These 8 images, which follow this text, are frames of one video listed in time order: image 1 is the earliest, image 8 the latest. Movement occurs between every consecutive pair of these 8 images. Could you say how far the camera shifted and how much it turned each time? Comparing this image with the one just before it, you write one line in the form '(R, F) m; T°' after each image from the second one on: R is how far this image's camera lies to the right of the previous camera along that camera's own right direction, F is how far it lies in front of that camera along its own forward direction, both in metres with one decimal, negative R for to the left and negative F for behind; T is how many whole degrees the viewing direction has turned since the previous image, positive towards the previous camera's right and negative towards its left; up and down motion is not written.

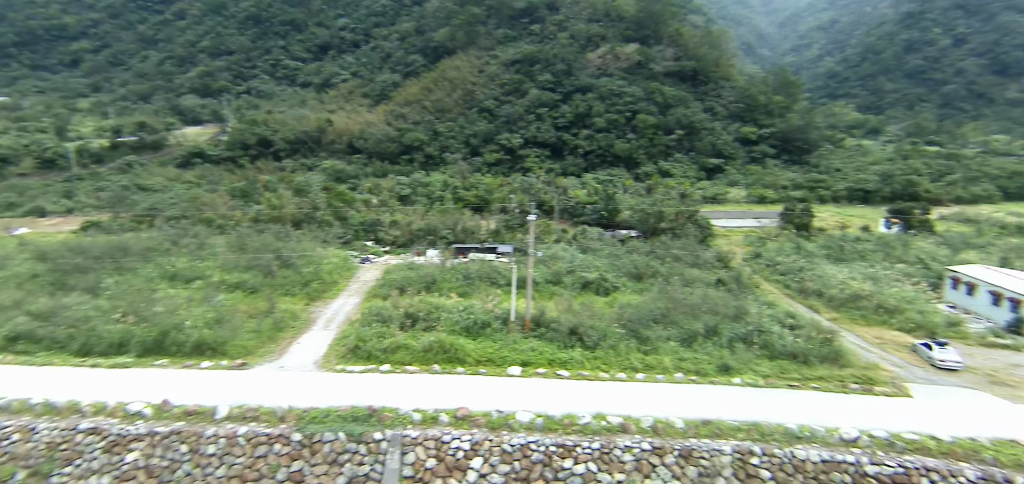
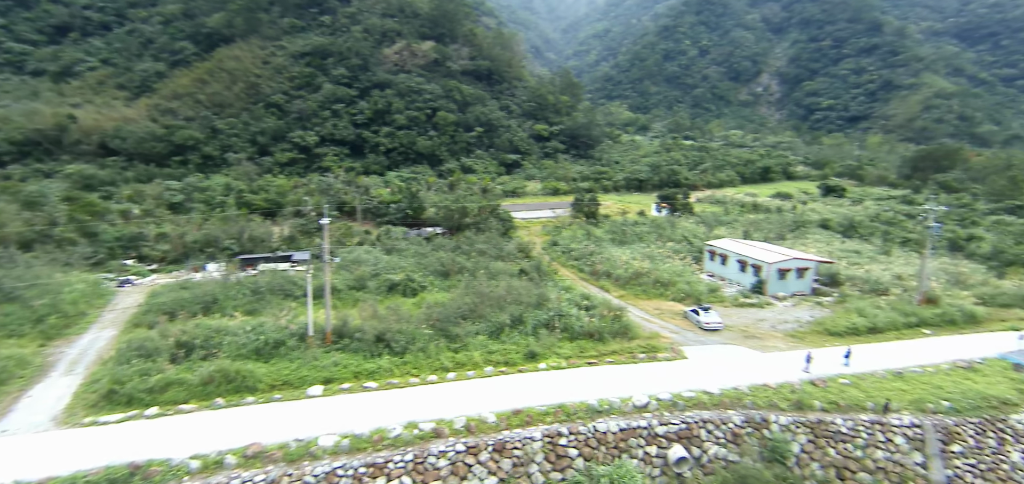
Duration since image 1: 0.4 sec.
(+0.4, +0.6) m; +20°
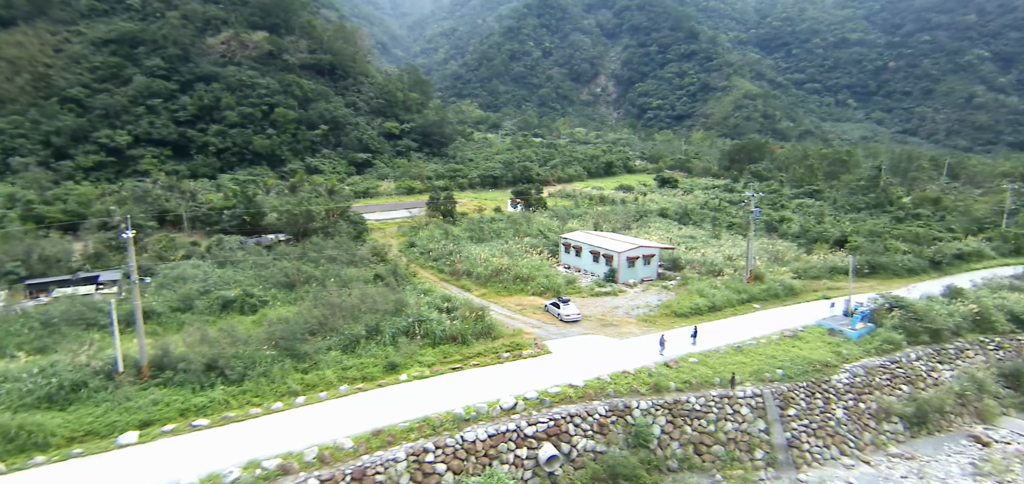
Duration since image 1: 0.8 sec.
(+0.1, +0.6) m; +15°
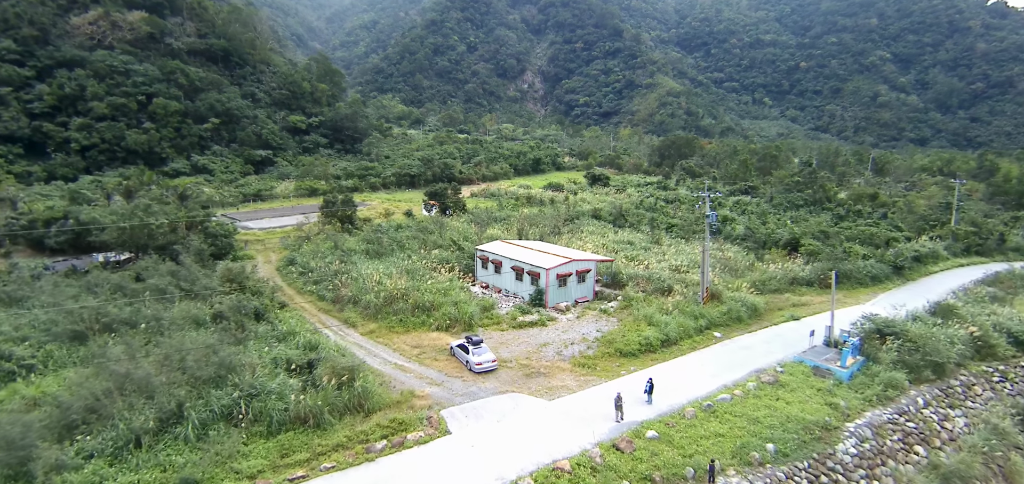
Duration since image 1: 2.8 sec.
(+0.9, +3.8) m; +7°
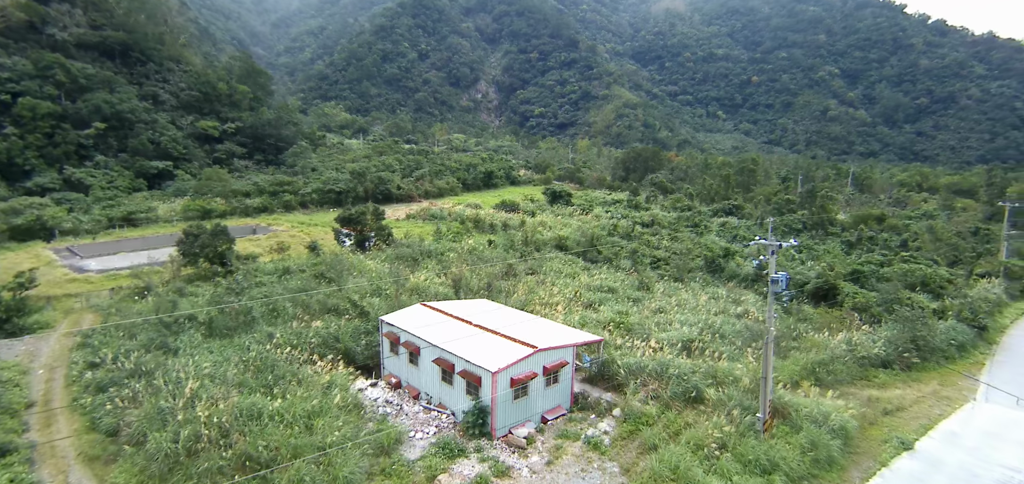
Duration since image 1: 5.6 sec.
(+0.6, +6.0) m; +5°
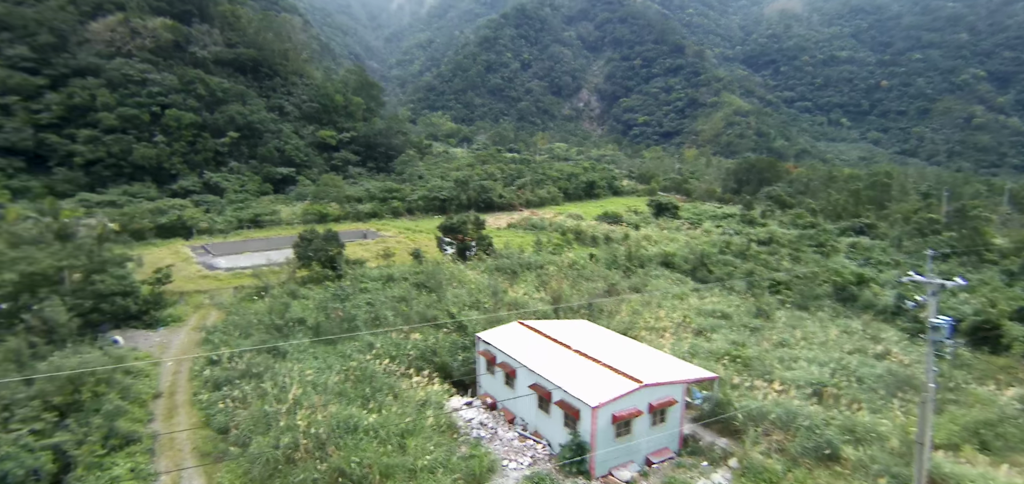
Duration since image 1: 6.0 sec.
(-0.1, +0.5) m; -10°
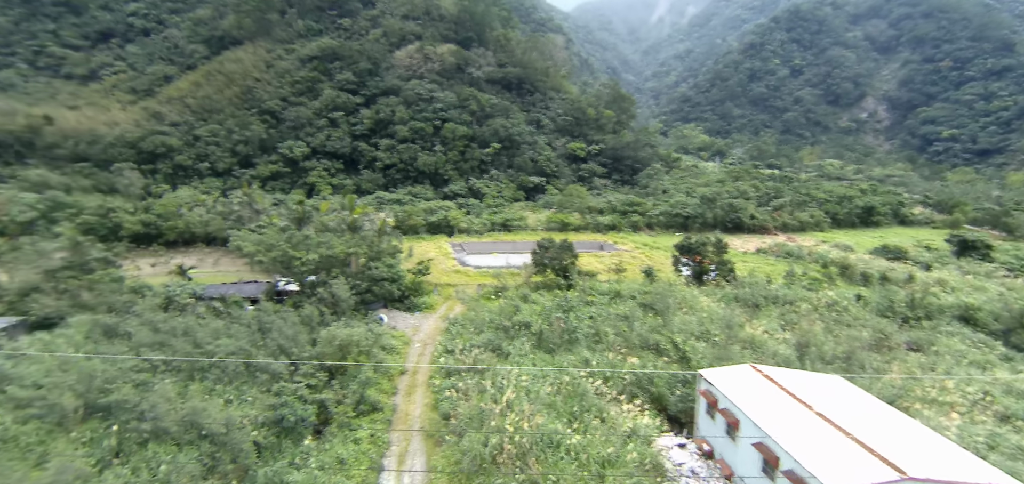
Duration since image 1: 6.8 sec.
(+0.1, +0.4) m; -25°
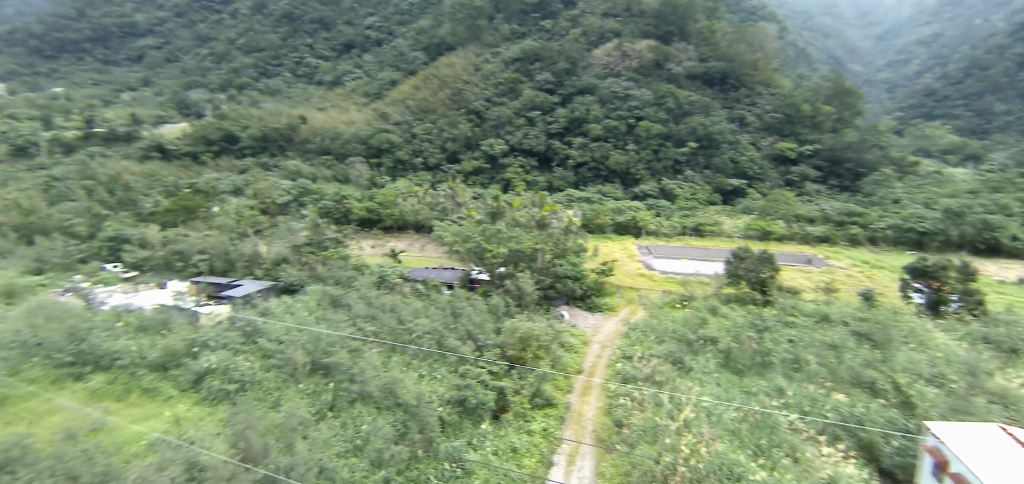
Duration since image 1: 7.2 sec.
(0.0, +0.1) m; -20°
